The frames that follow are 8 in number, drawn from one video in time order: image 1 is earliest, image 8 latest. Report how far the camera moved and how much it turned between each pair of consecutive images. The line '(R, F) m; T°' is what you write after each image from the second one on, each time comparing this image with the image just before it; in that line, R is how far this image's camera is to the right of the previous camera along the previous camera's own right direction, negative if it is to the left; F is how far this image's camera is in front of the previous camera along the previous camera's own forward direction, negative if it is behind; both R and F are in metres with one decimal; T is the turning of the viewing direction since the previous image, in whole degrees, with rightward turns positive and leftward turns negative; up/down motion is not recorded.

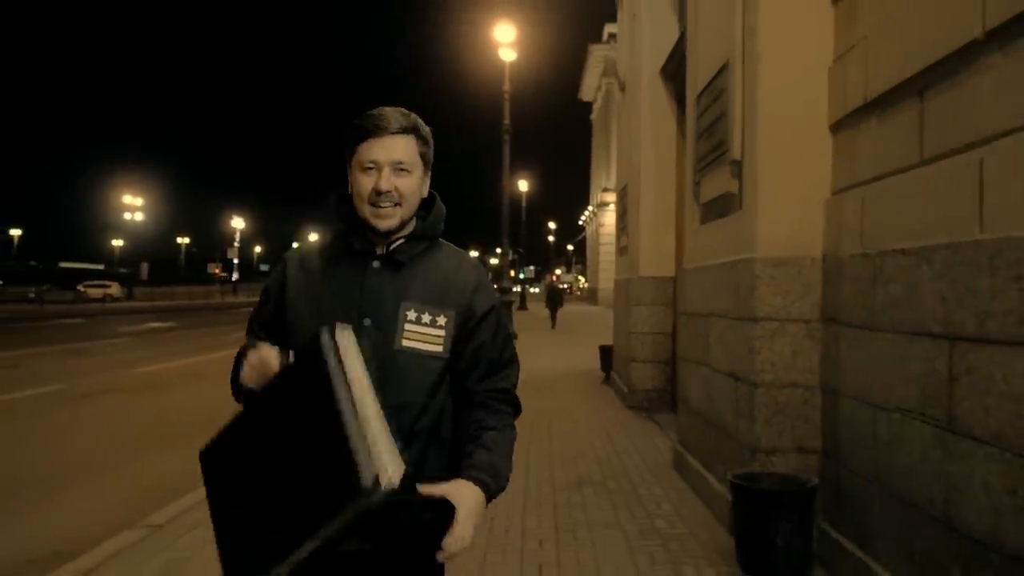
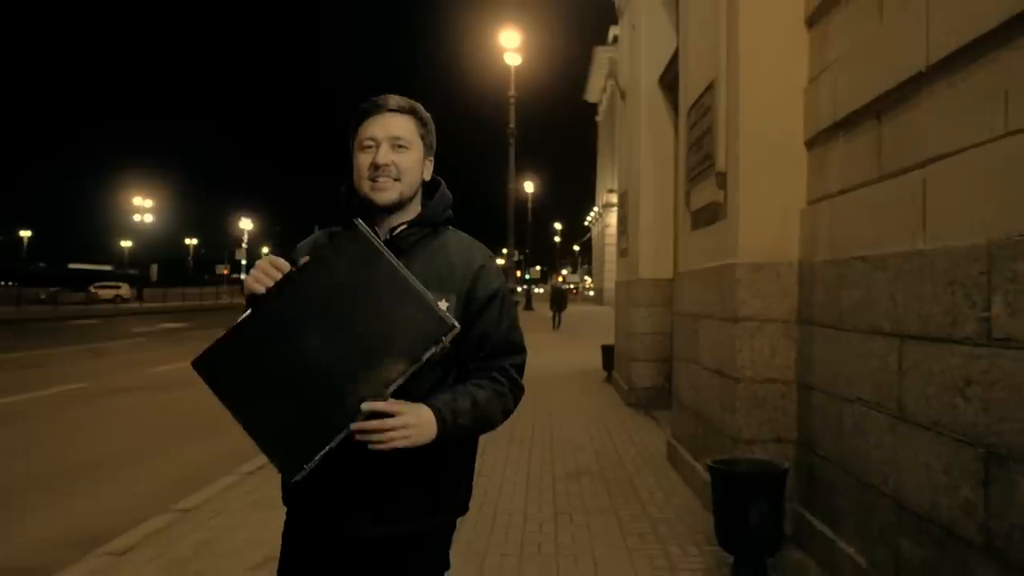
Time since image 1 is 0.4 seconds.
(0.0, -0.5) m; 0°
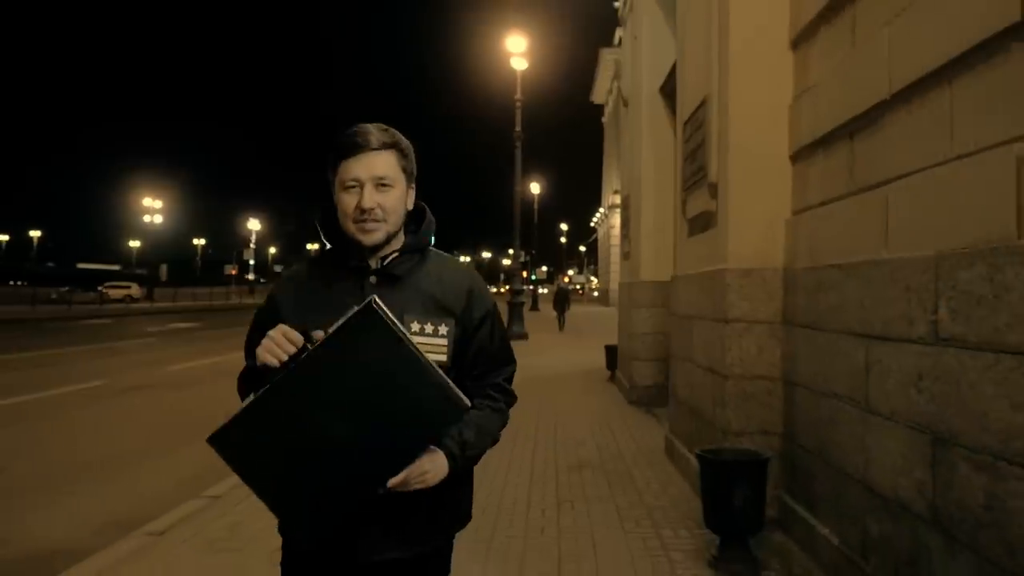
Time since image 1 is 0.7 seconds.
(0.0, -0.5) m; 0°
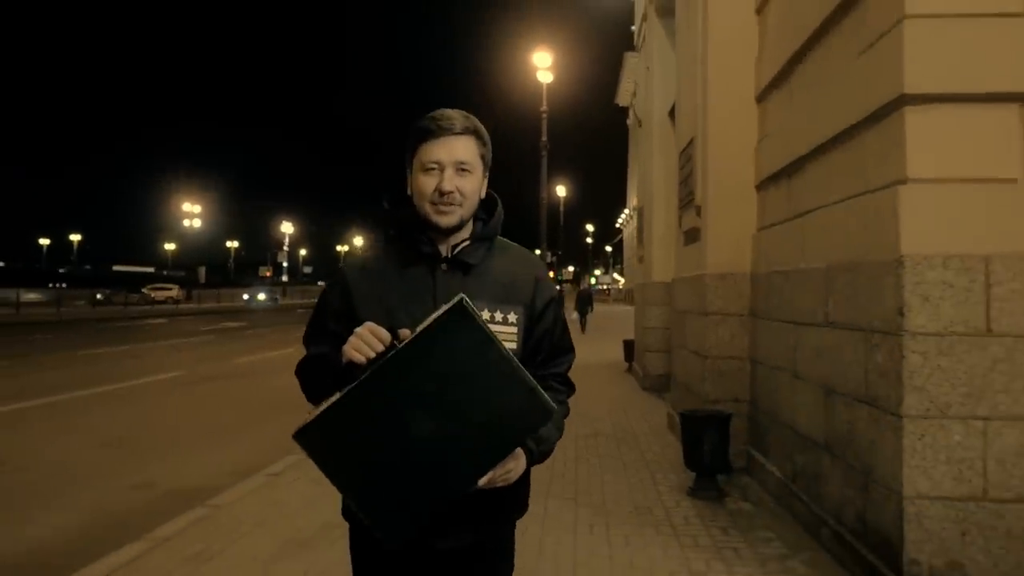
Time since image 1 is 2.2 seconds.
(0.0, -1.8) m; -2°
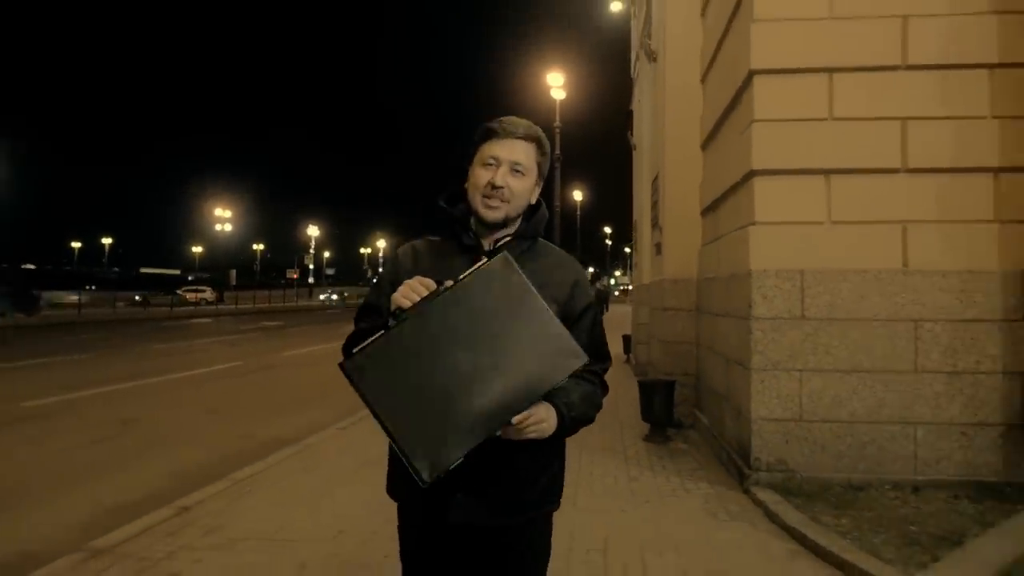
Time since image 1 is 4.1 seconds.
(+0.2, -2.6) m; -2°
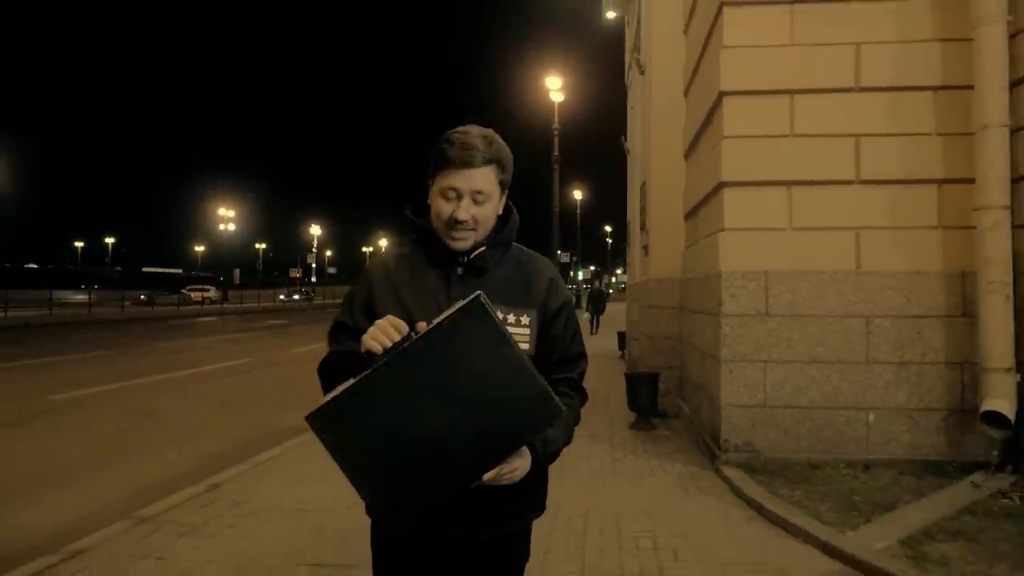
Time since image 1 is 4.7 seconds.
(+0.1, -0.8) m; 0°
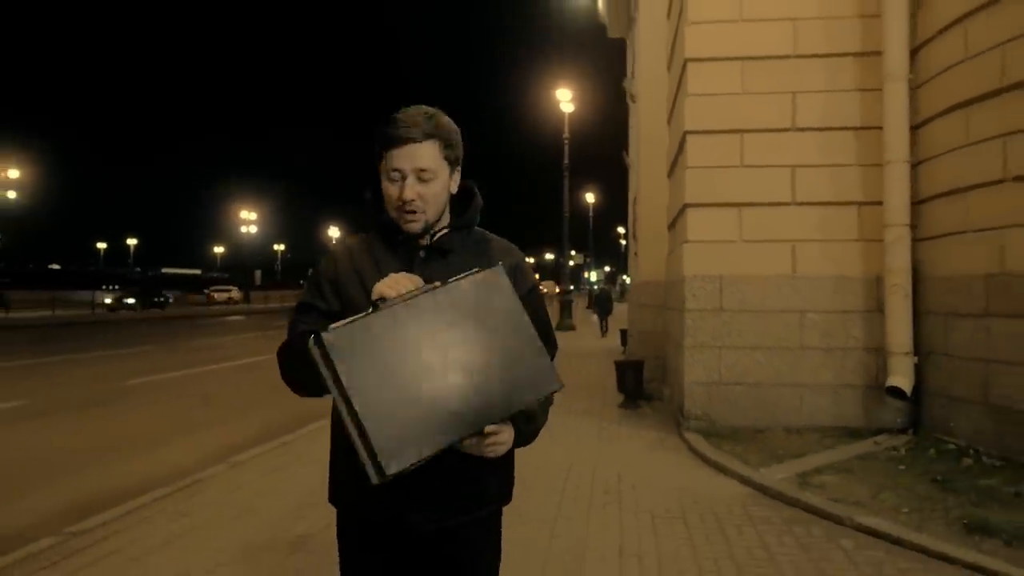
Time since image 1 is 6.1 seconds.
(+0.1, -1.9) m; -1°
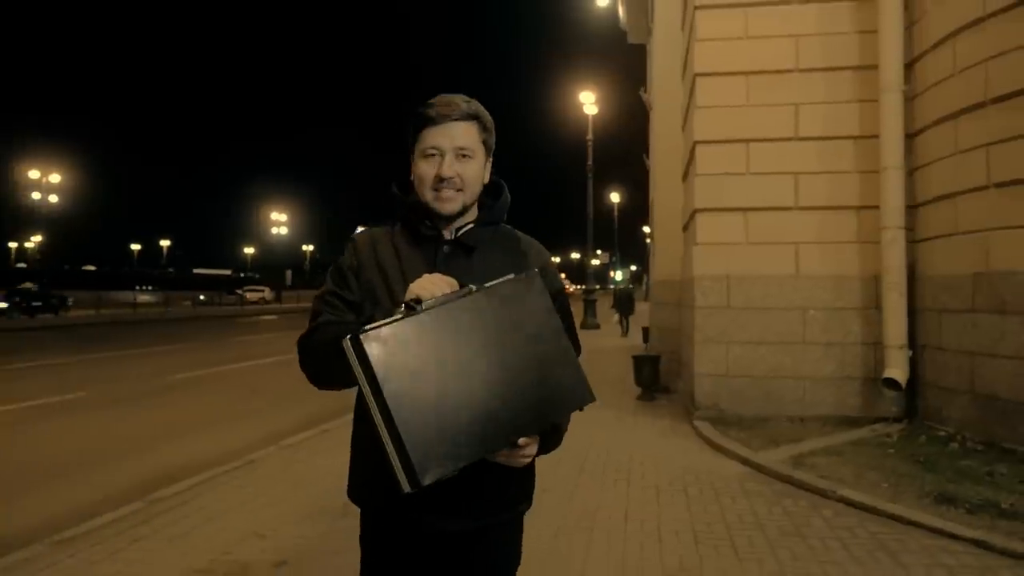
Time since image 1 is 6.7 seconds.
(+0.1, -0.8) m; -2°
